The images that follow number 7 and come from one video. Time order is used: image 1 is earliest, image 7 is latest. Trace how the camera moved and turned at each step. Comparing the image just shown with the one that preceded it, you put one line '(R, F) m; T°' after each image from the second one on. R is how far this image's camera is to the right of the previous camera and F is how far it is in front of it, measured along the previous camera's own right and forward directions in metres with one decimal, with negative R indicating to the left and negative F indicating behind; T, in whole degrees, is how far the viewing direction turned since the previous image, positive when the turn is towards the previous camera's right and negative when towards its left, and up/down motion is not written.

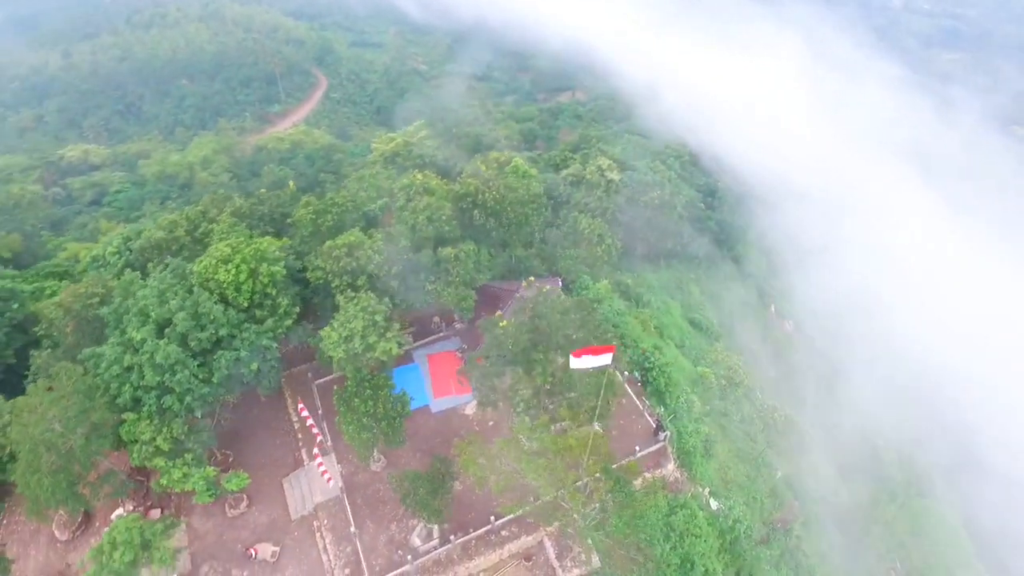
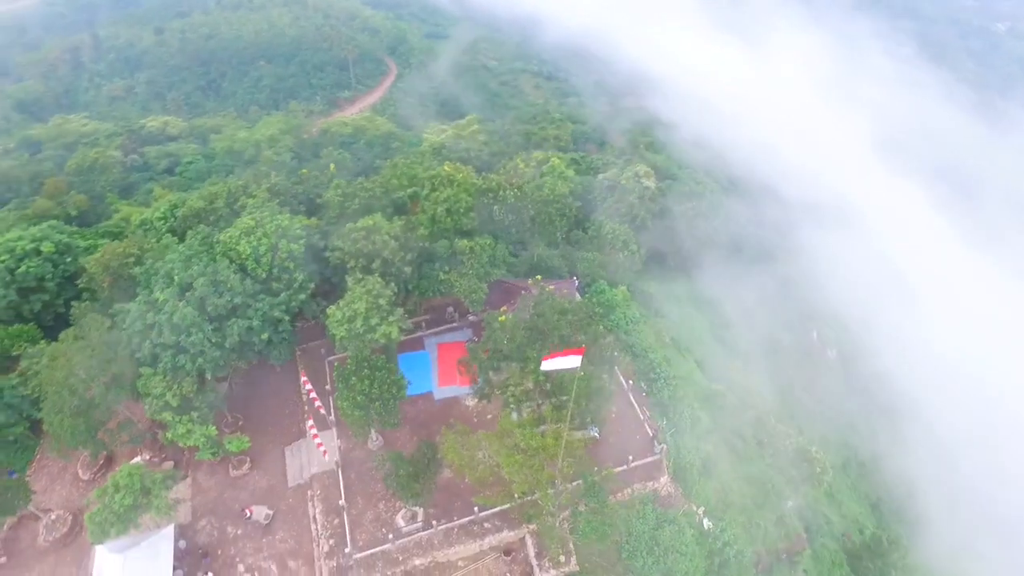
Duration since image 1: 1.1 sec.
(+1.2, -0.1) m; -5°
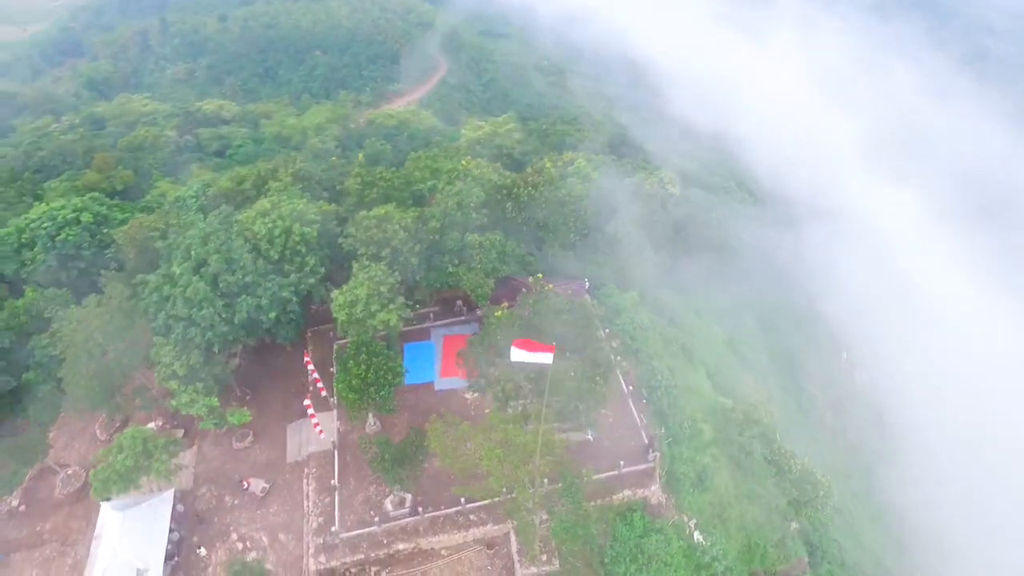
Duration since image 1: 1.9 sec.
(+1.0, -0.1) m; -4°
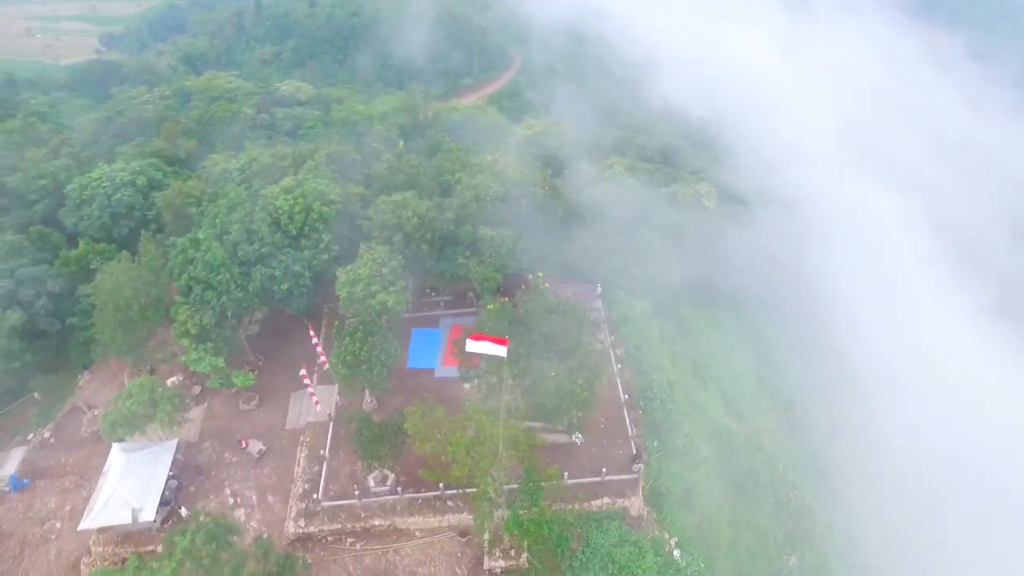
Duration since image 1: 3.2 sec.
(+1.5, -0.1) m; -6°
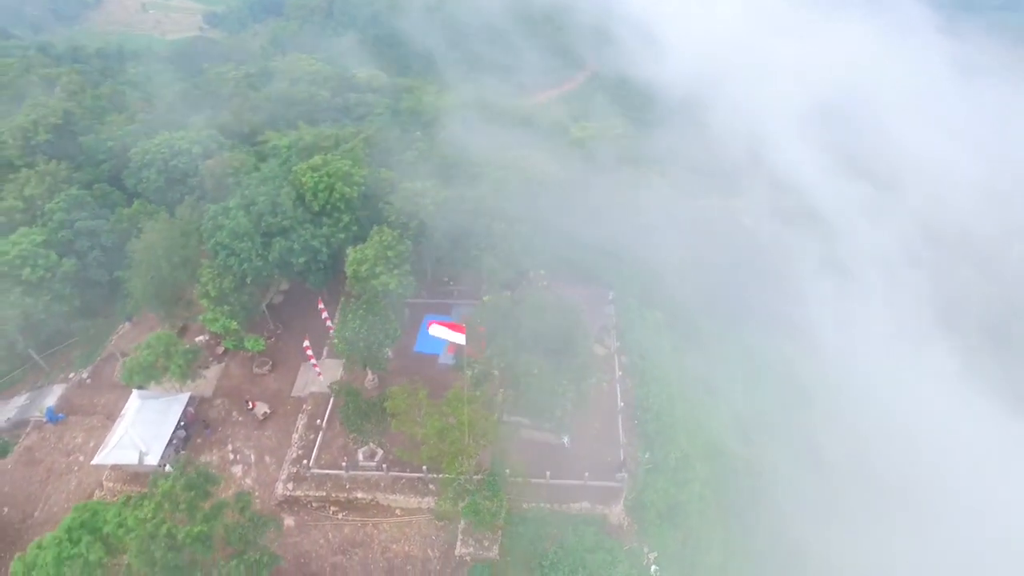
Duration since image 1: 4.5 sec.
(+1.5, -0.1) m; -6°
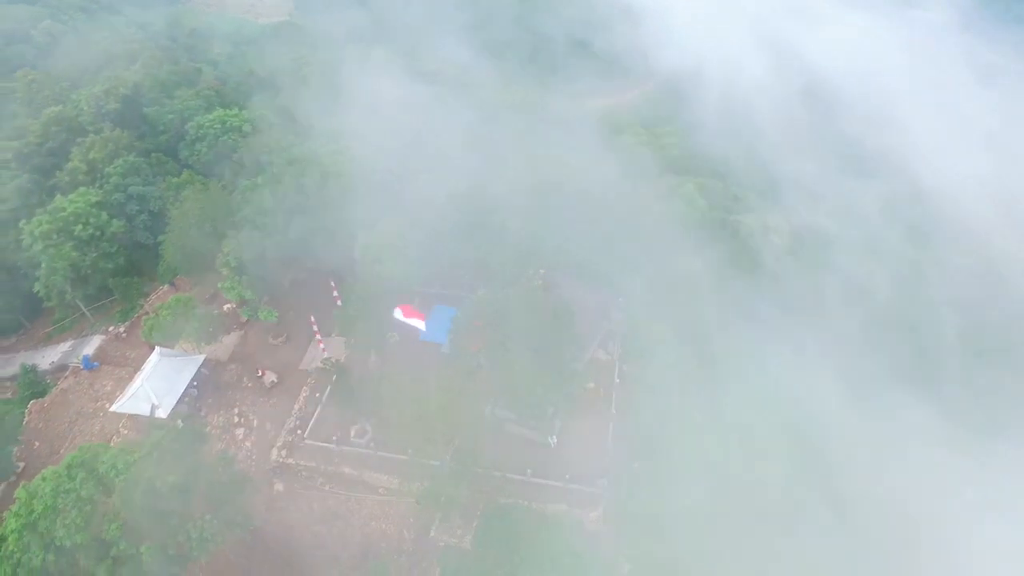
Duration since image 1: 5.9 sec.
(+1.5, -0.1) m; -5°
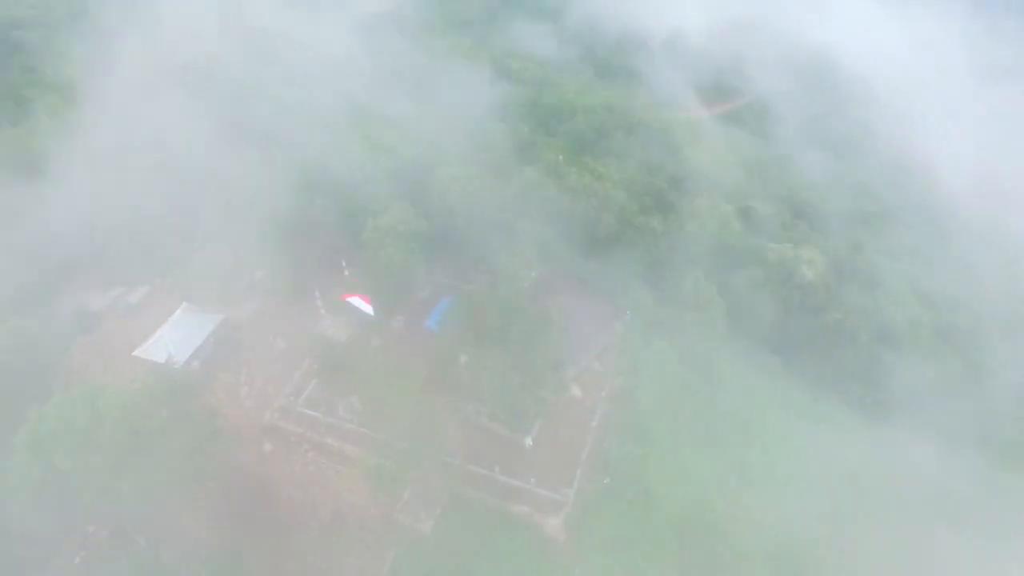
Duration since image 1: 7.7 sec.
(+2.0, -0.1) m; -7°
